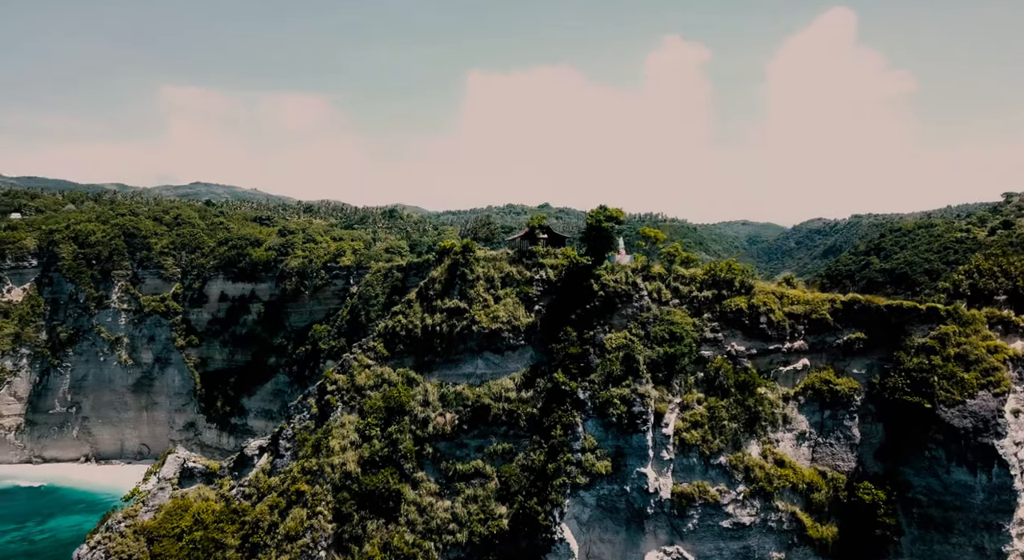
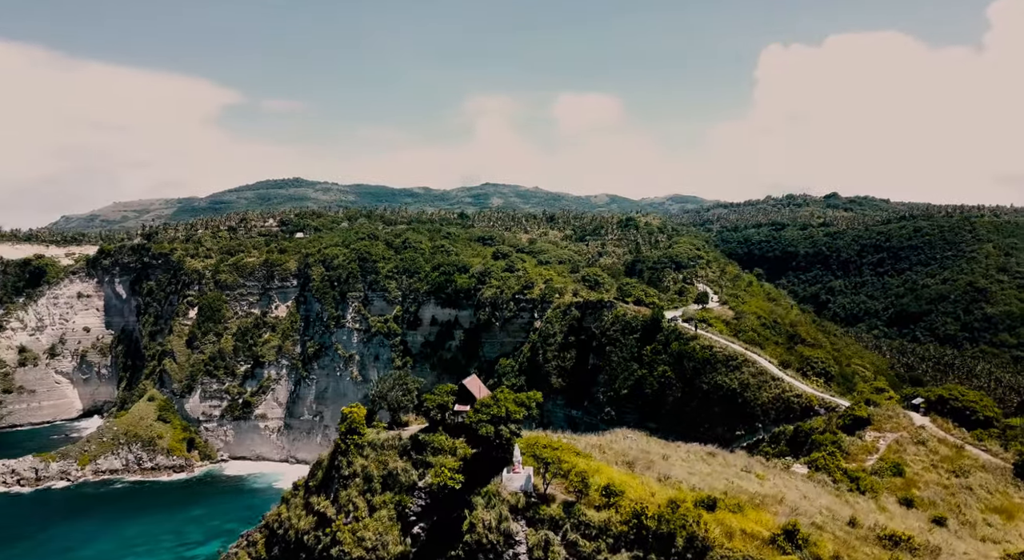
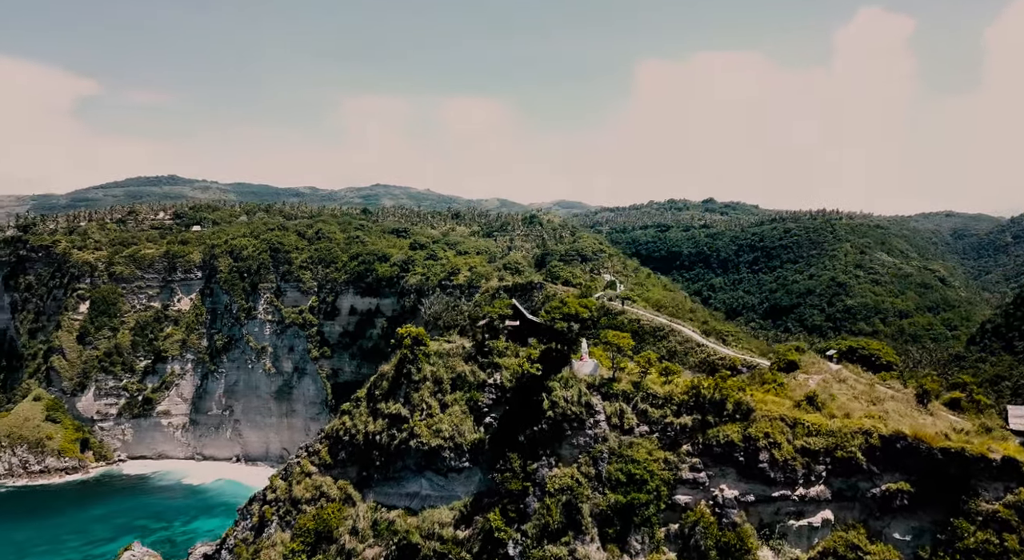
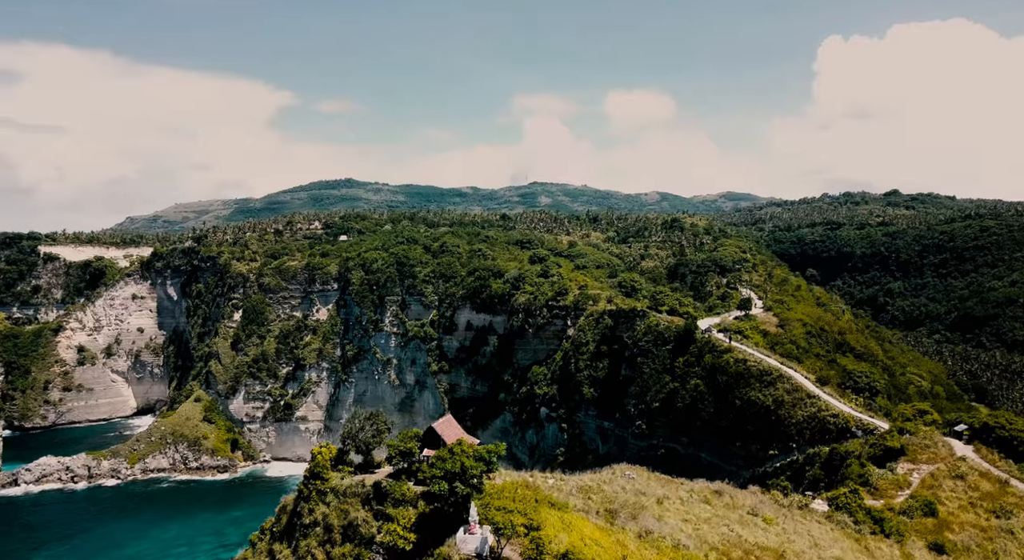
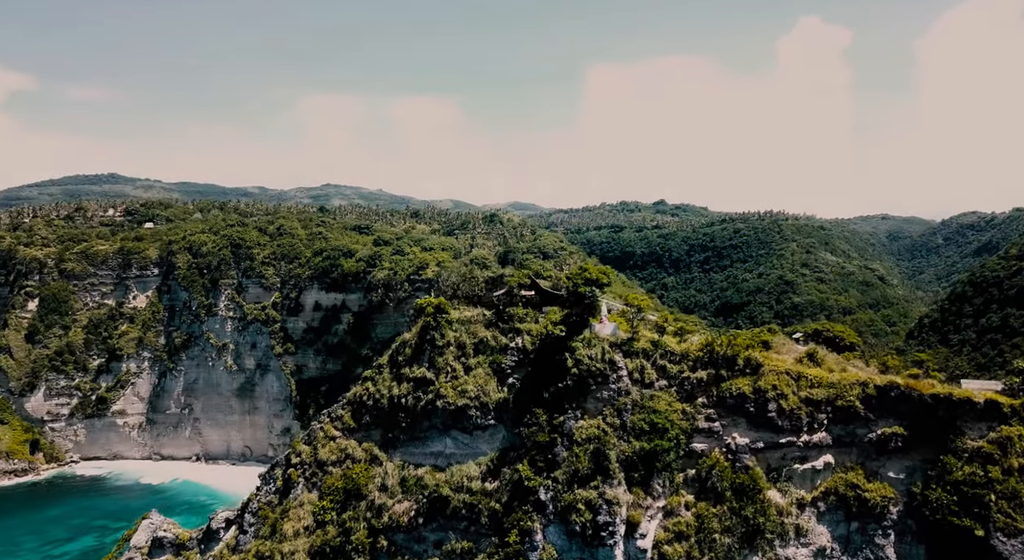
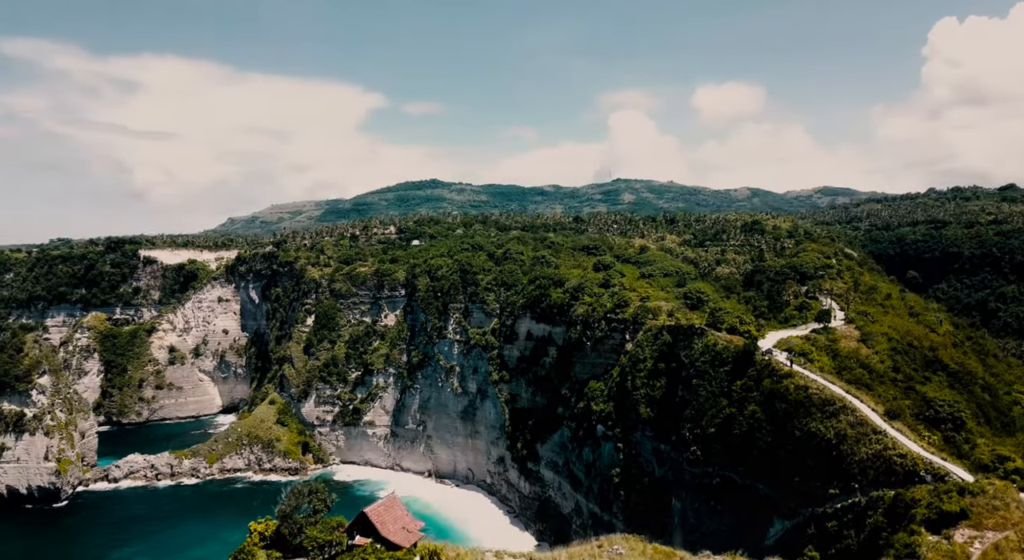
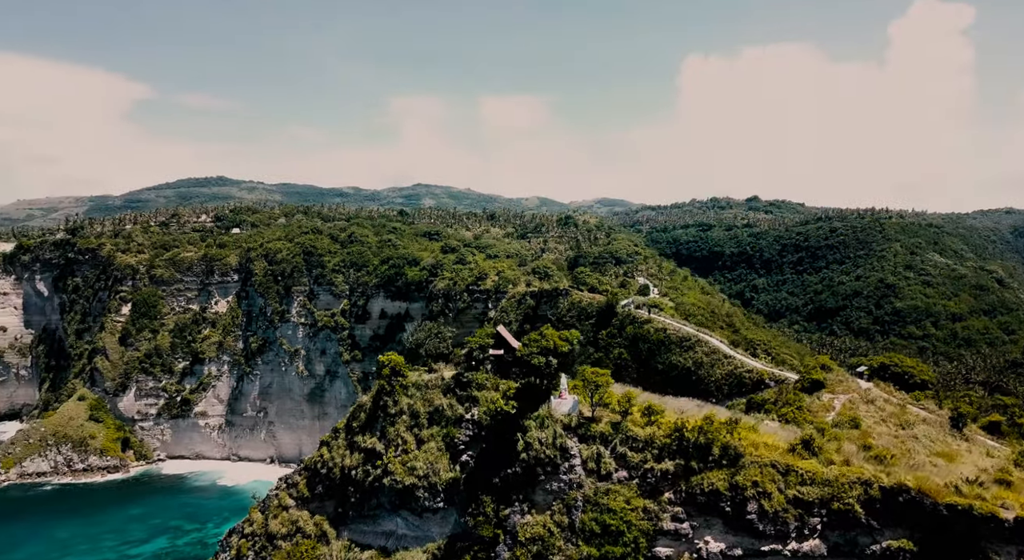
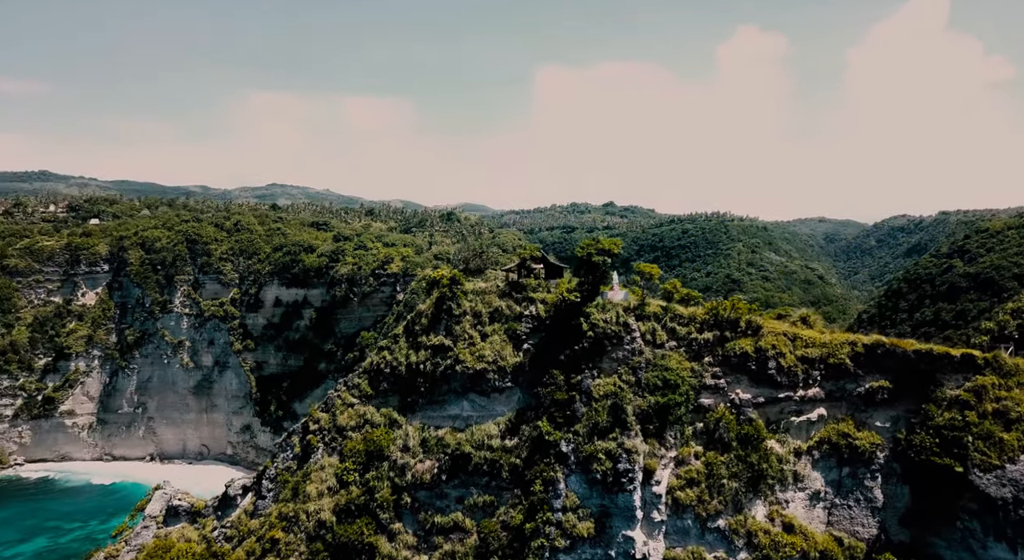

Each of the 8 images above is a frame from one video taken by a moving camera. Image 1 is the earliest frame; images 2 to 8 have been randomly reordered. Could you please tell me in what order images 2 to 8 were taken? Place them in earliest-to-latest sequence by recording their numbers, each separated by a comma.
8, 5, 3, 7, 2, 4, 6
